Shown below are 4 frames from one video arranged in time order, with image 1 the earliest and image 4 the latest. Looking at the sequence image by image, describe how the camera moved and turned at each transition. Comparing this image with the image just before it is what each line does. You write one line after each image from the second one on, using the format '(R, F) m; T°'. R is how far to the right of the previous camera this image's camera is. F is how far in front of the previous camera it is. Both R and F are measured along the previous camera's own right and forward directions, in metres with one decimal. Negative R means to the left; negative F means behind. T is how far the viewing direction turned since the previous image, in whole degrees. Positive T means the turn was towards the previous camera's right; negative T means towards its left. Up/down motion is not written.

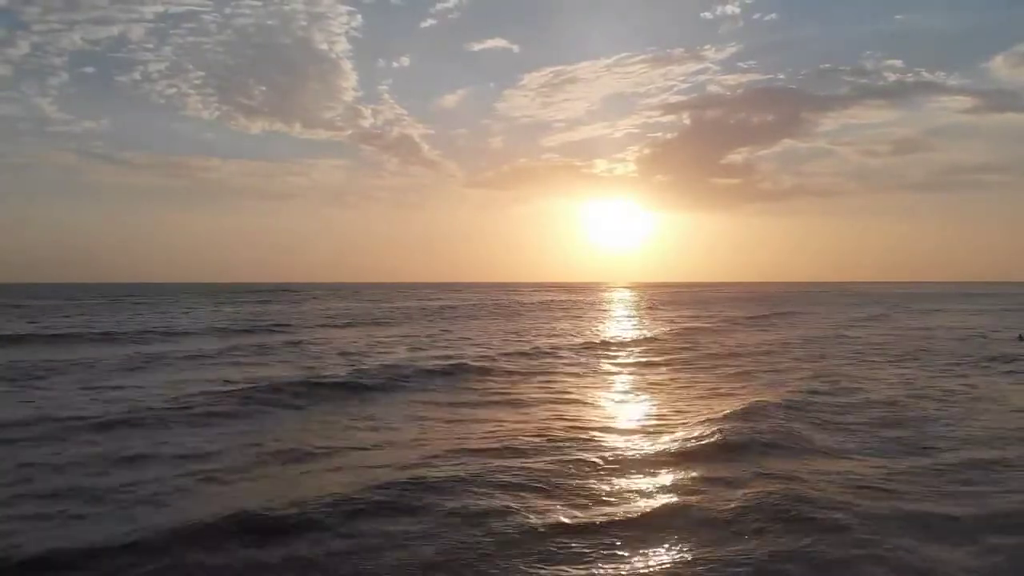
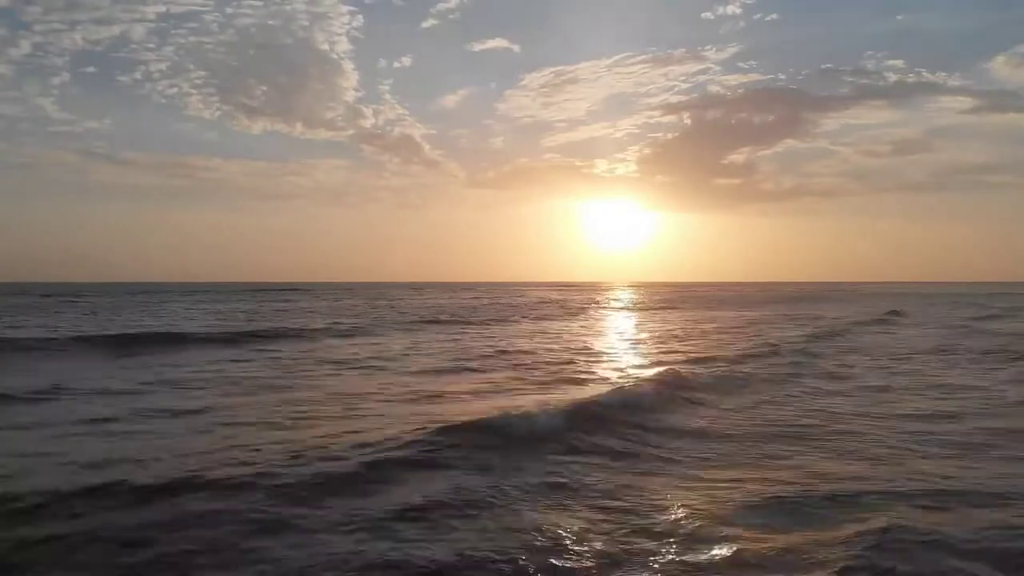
(-3.1, -3.2) m; 0°
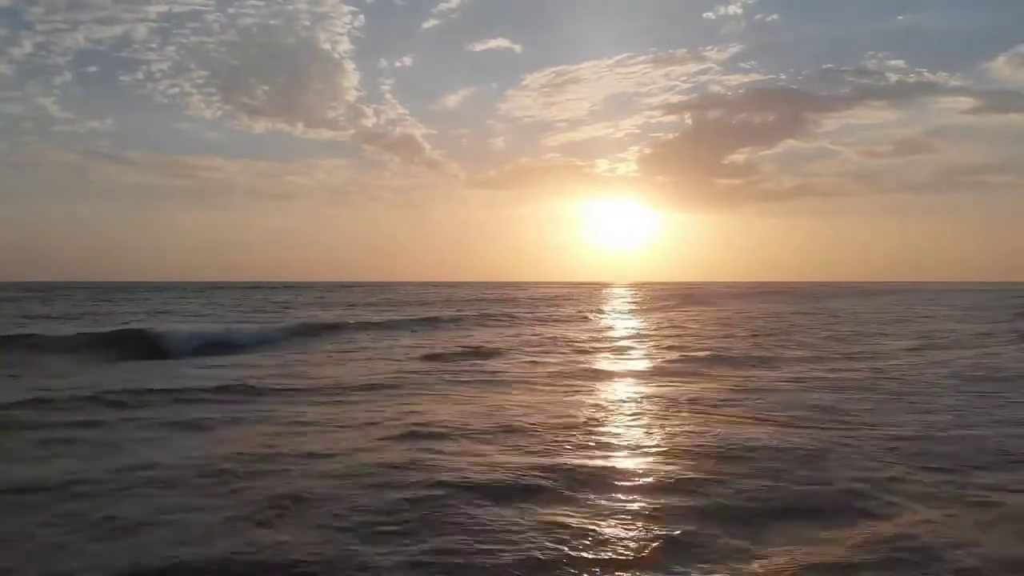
(-0.2, +0.8) m; 0°
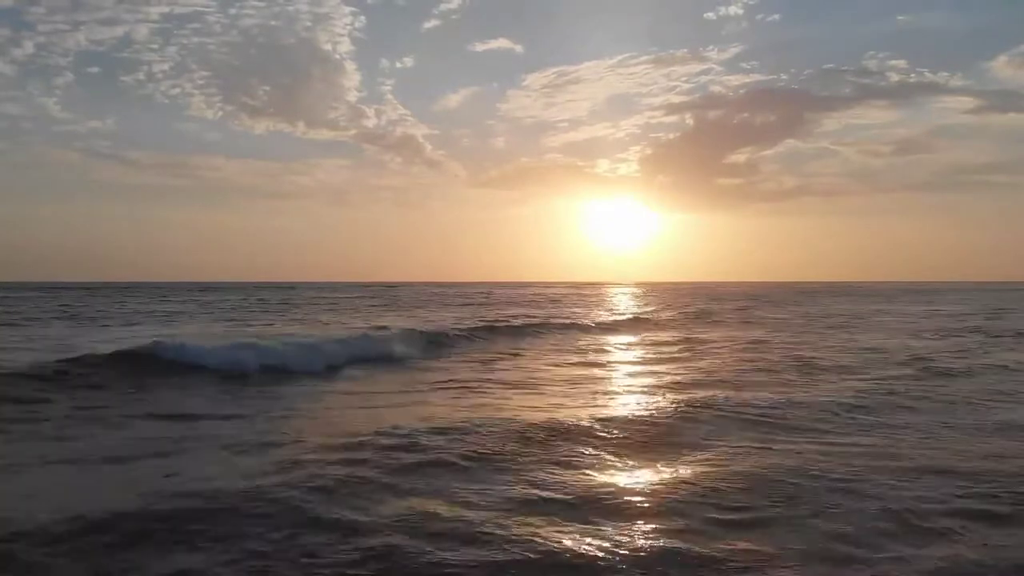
(-2.5, +0.1) m; 0°
